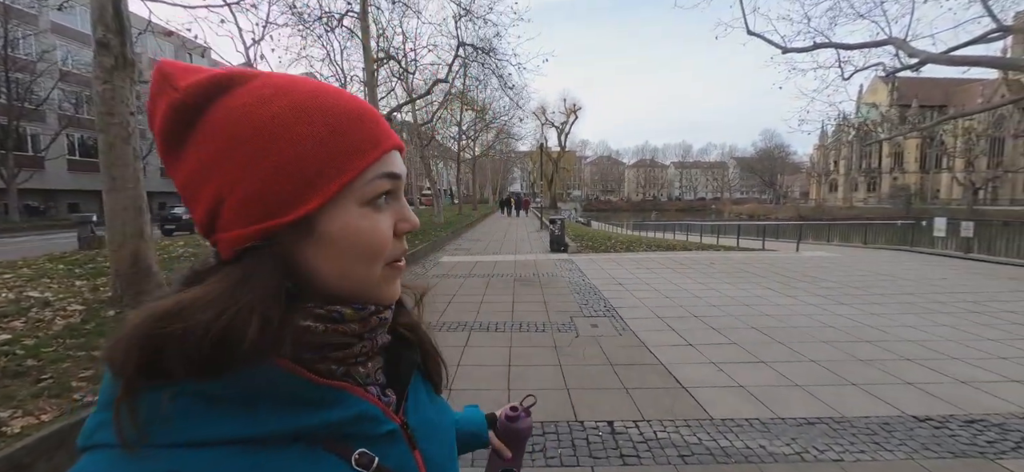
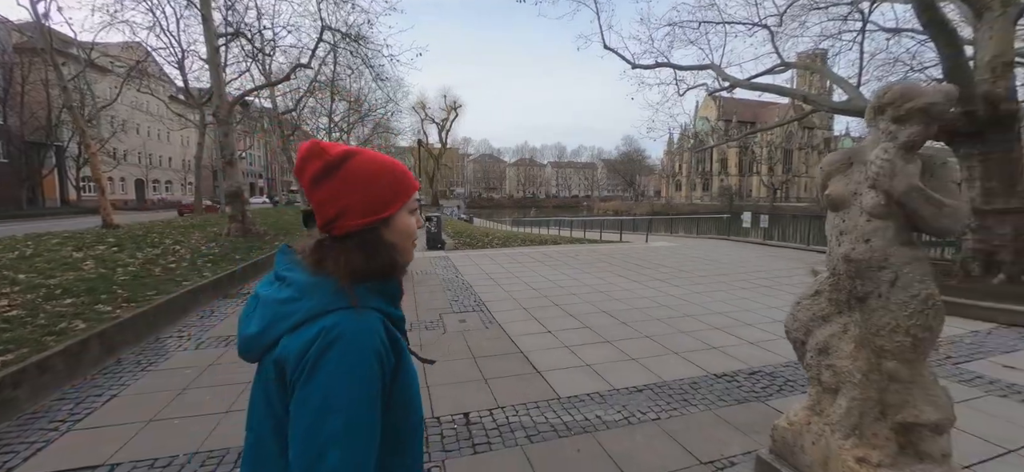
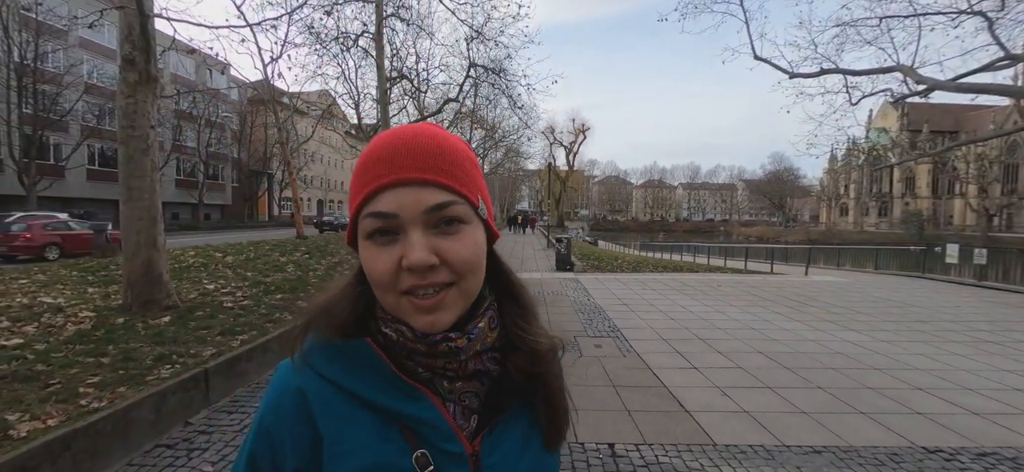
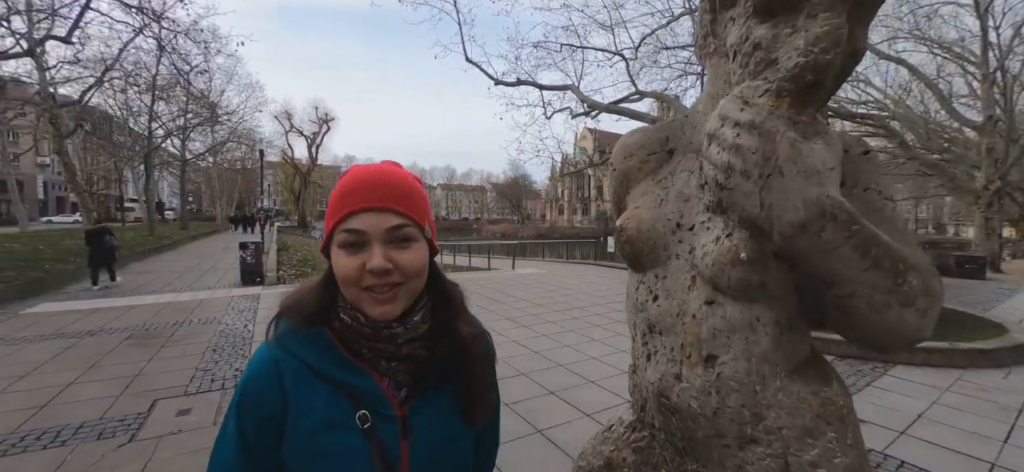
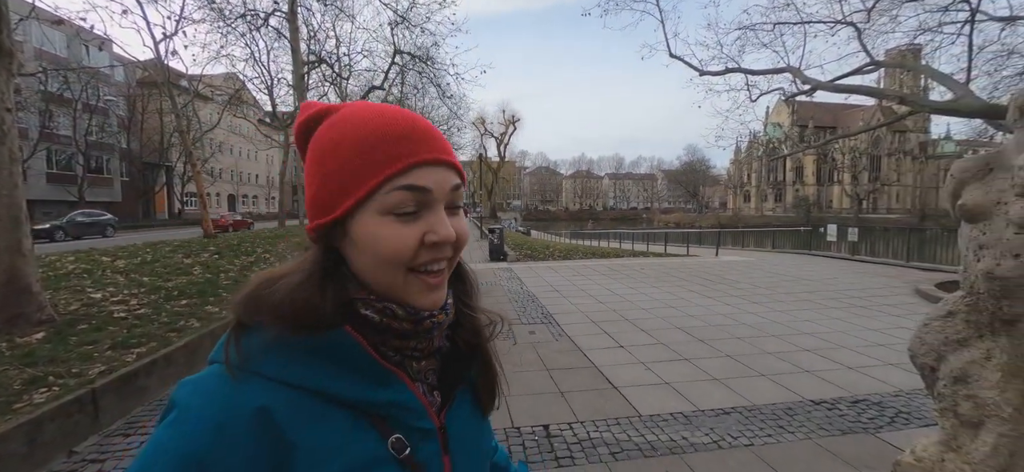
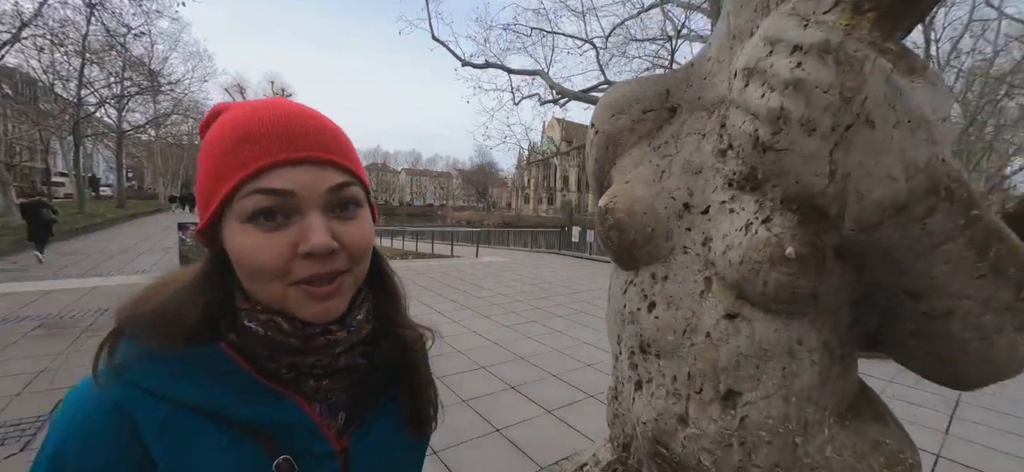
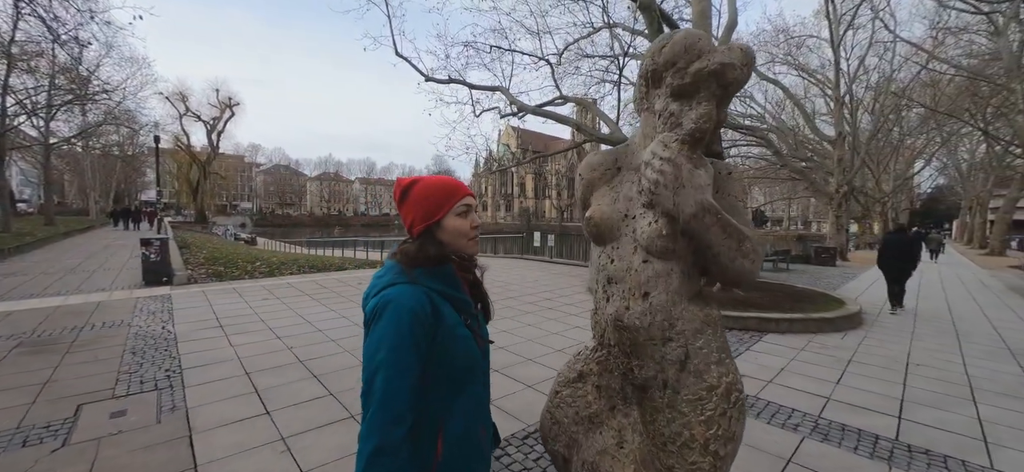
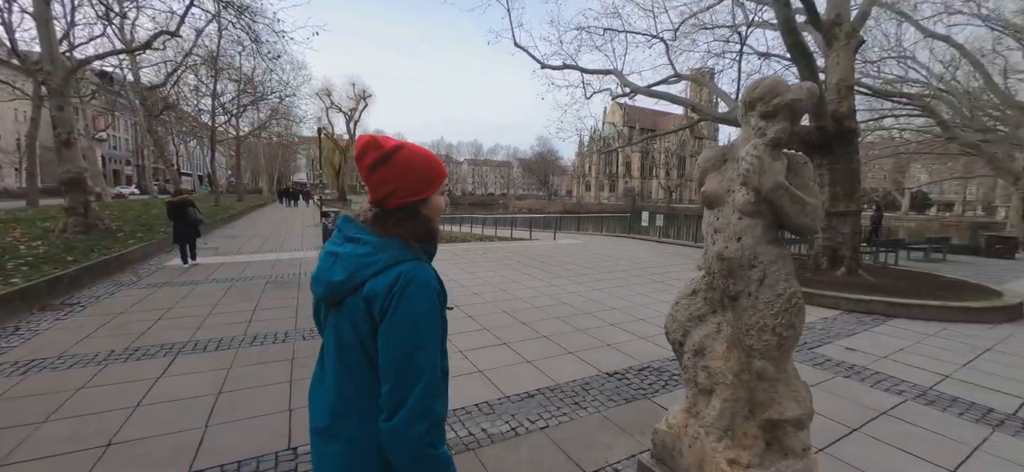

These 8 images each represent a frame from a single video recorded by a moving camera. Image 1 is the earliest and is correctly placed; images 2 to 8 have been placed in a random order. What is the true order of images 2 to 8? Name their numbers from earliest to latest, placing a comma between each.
3, 5, 2, 8, 7, 4, 6
